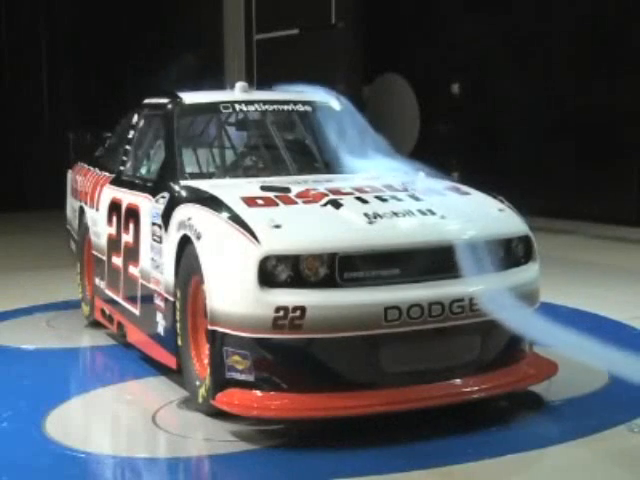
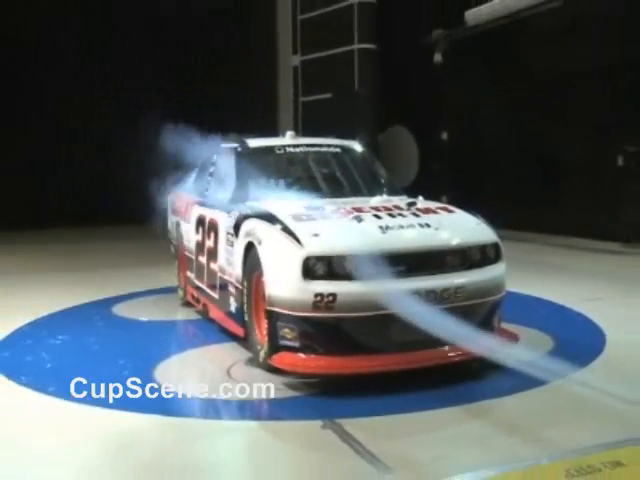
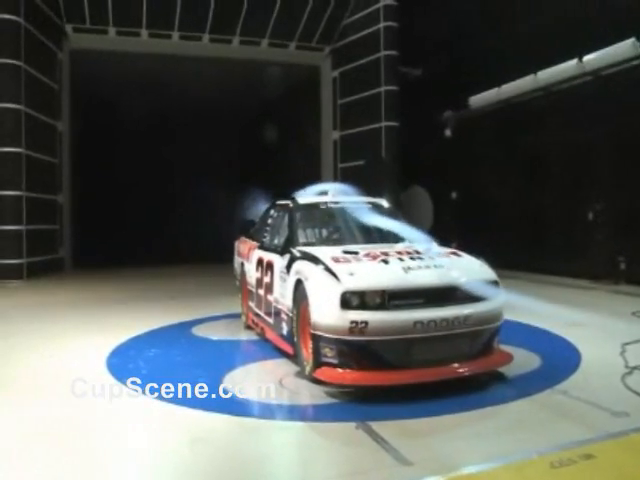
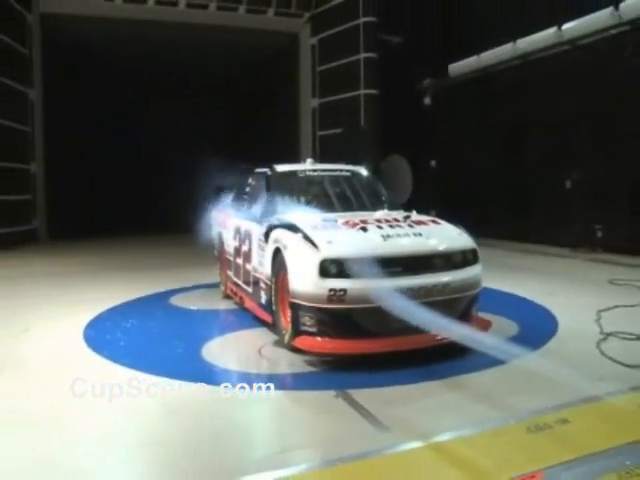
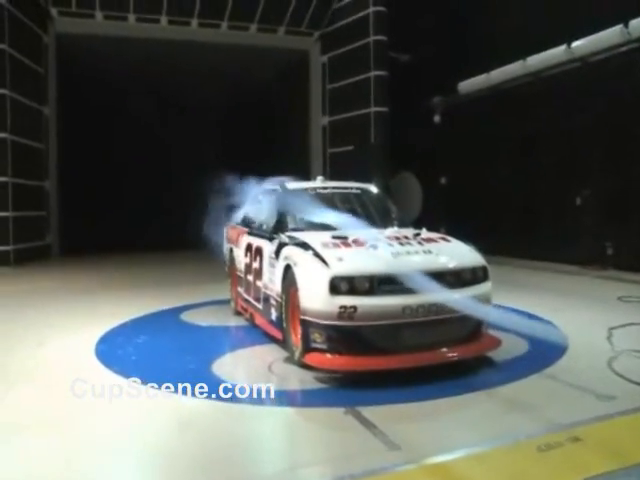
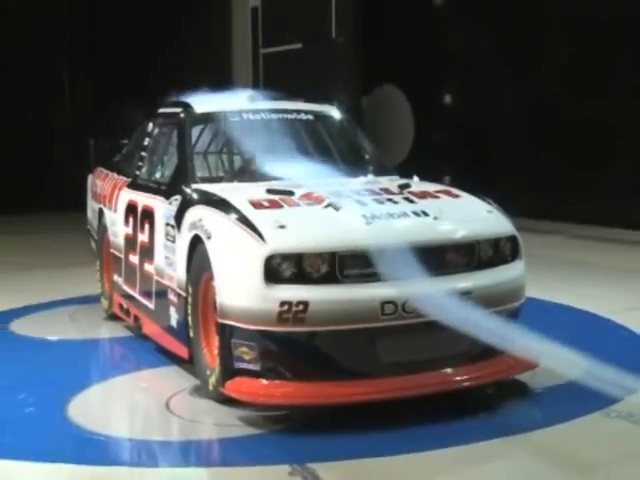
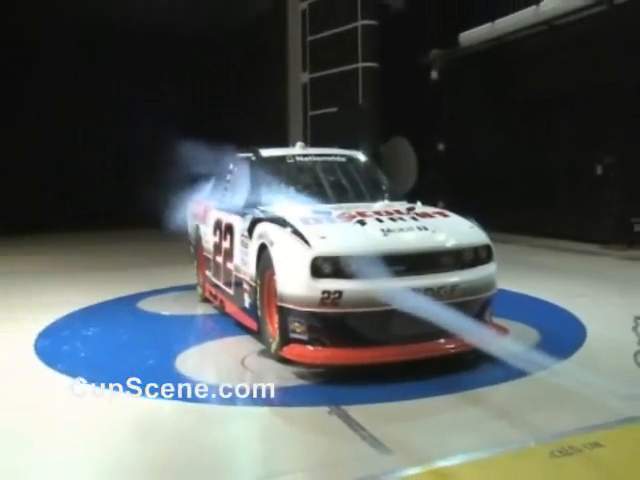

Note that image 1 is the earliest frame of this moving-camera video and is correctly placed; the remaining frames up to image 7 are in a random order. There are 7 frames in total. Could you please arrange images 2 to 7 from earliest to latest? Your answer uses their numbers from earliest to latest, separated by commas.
6, 2, 7, 4, 5, 3
